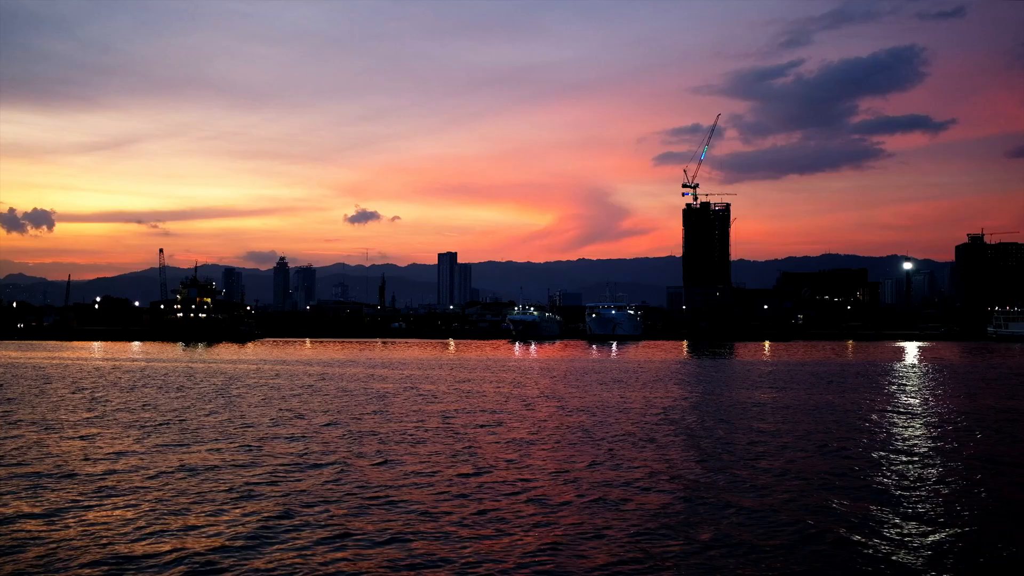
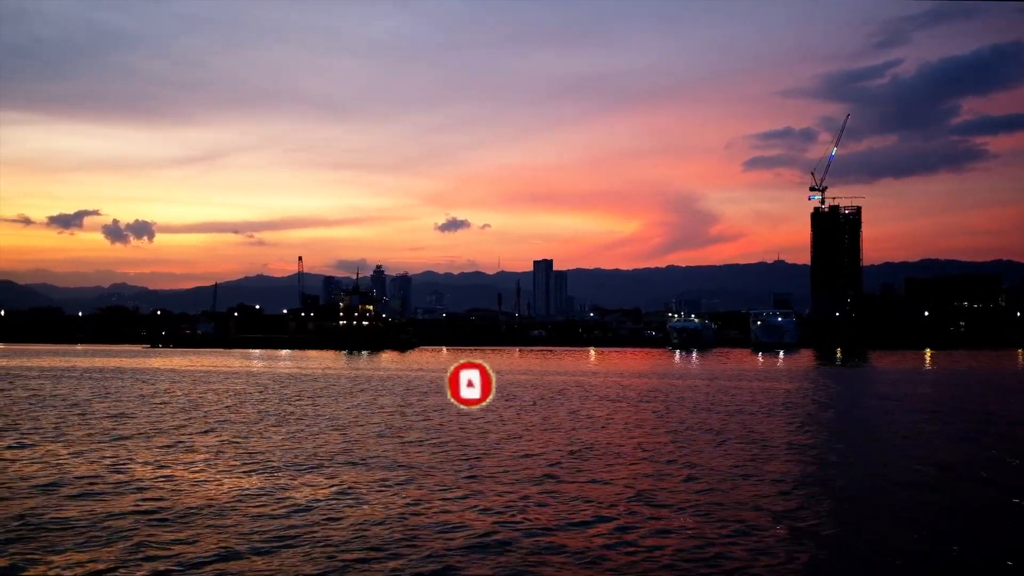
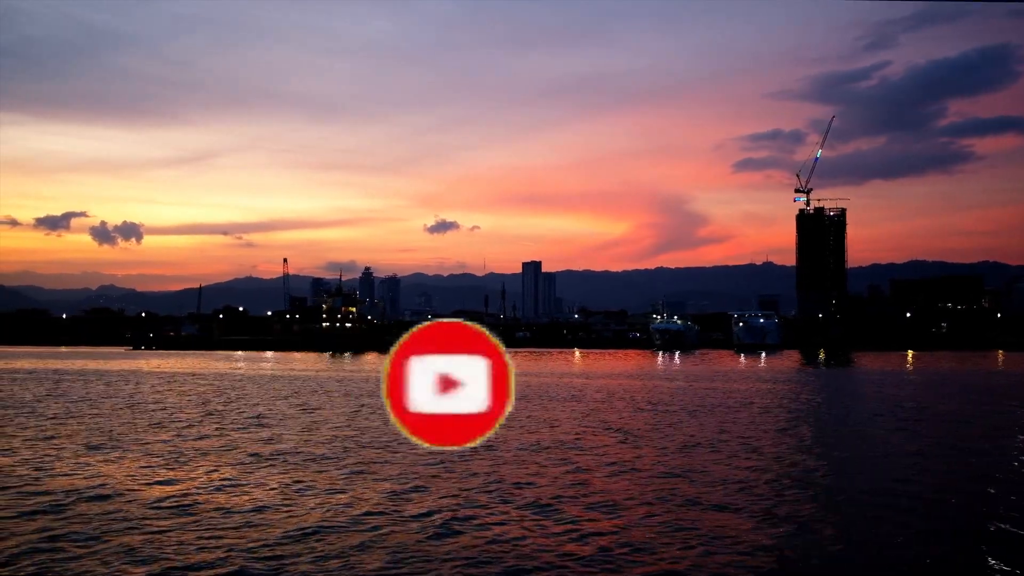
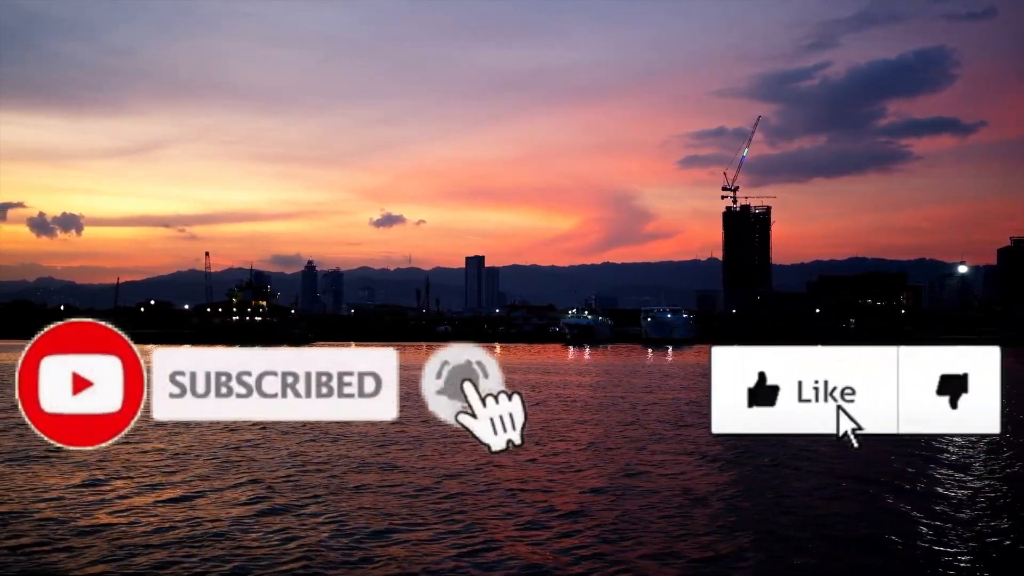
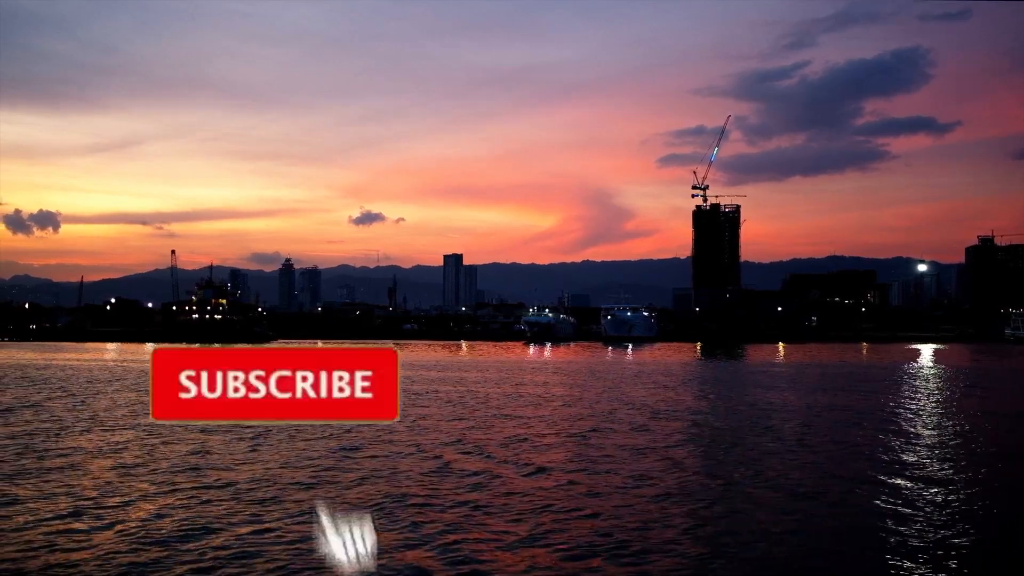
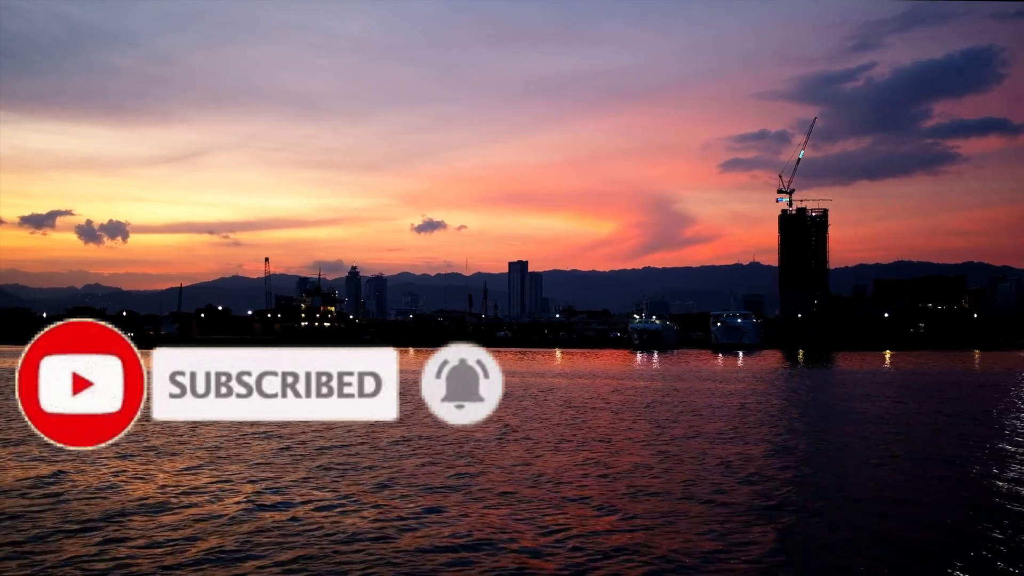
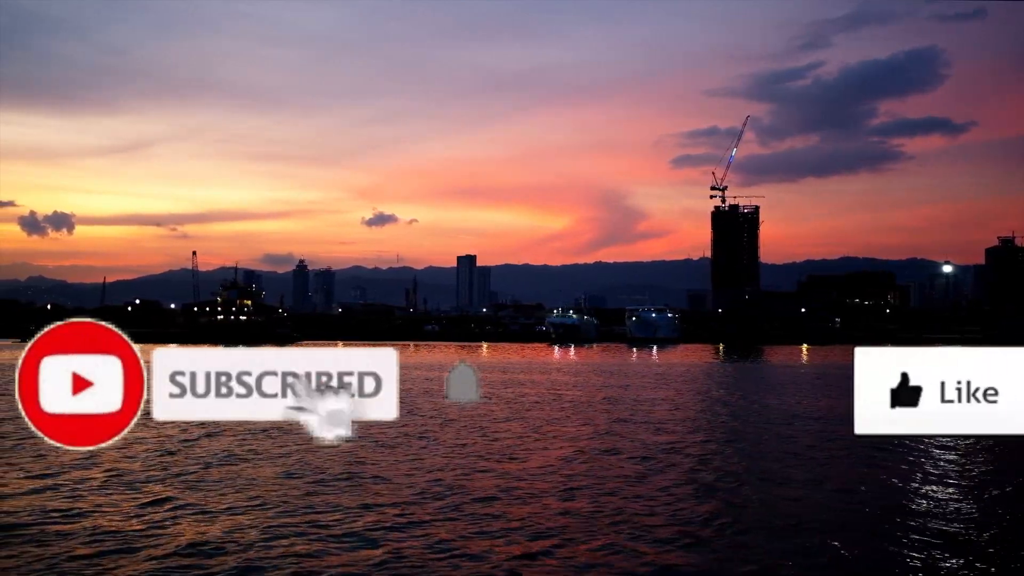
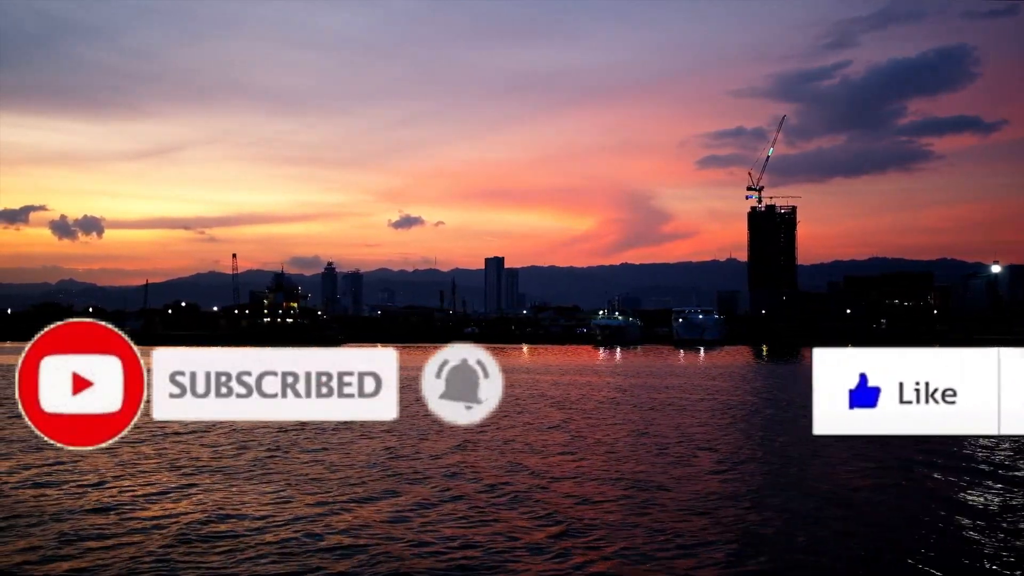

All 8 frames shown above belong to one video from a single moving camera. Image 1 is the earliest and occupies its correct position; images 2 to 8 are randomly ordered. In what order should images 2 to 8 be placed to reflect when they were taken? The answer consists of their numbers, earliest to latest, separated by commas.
5, 7, 4, 8, 6, 3, 2
